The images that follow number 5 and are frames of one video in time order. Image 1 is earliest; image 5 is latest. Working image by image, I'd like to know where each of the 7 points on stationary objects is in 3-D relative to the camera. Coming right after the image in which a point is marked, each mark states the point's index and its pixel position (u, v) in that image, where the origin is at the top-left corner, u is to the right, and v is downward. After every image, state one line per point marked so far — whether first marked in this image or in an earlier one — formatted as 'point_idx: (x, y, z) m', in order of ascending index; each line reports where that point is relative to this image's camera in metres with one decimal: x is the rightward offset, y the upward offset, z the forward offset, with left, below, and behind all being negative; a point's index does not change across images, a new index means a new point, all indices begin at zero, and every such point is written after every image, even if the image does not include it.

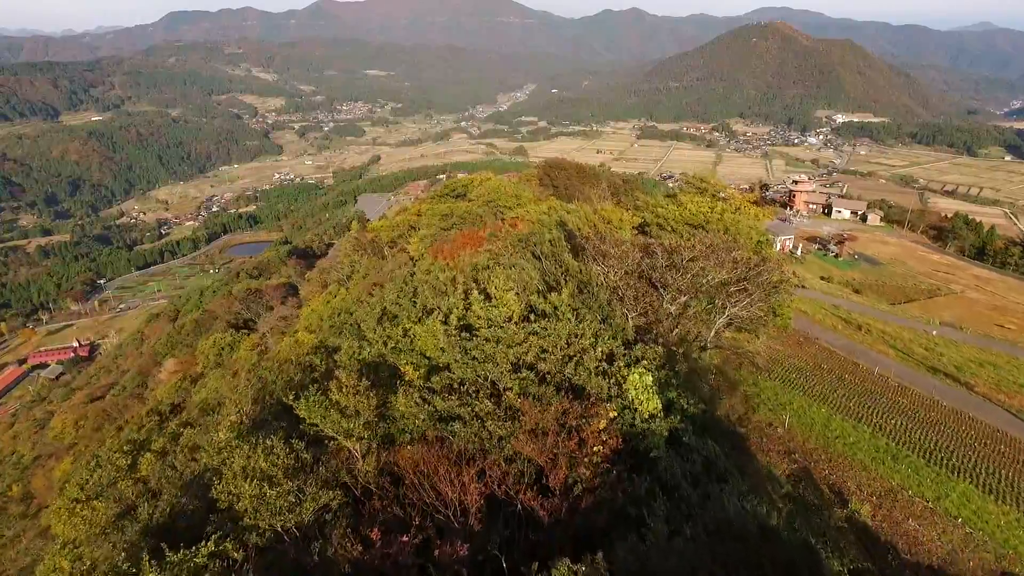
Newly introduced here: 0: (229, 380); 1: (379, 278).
0: (-11.0, -3.6, +19.4) m
1: (-5.2, +0.1, +19.1) m
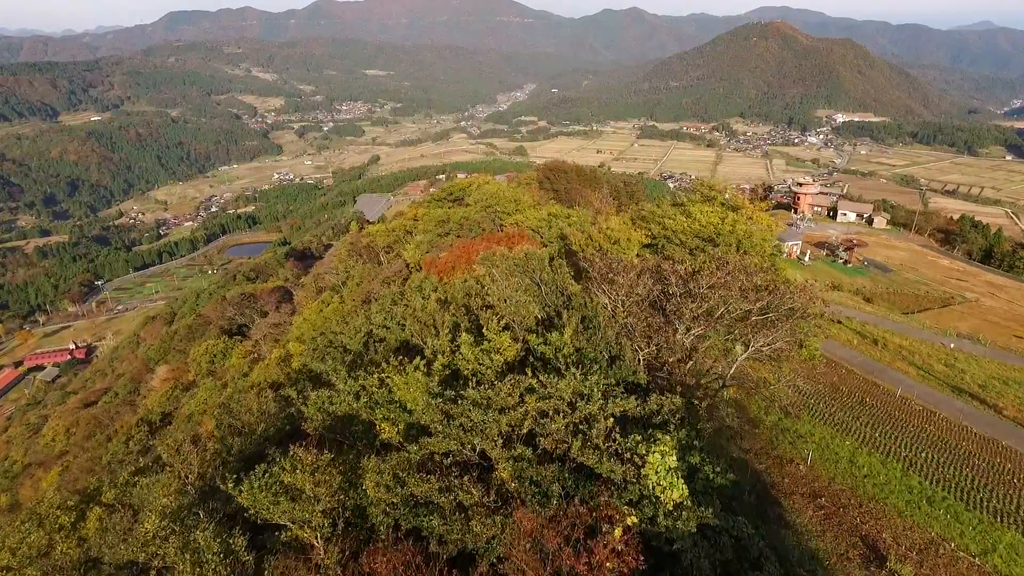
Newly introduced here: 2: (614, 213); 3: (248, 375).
0: (-11.0, -4.0, +18.8) m
1: (-5.3, -0.2, +18.5) m
2: (+4.0, +2.8, +19.9) m
3: (-9.3, -3.2, +17.2) m
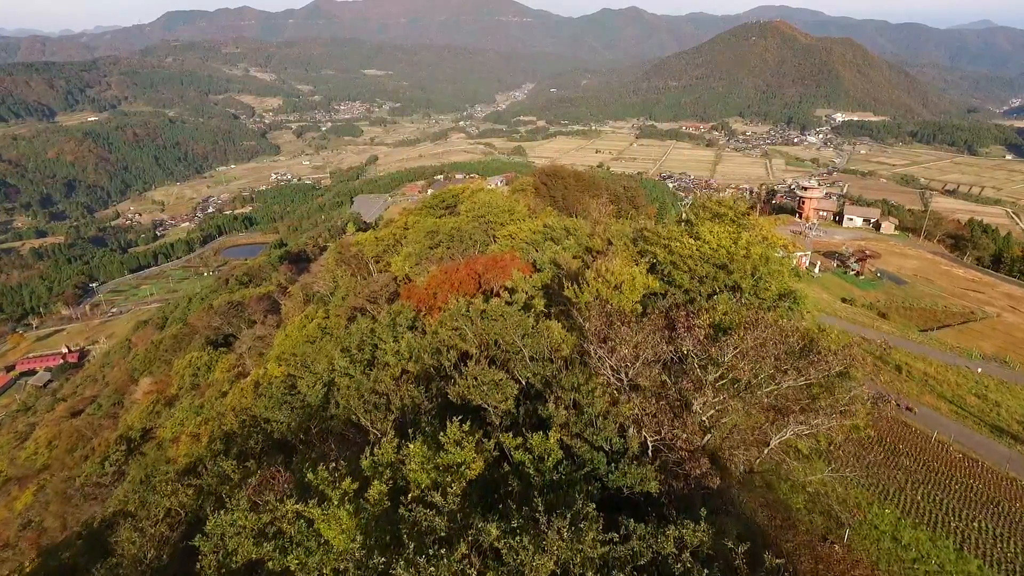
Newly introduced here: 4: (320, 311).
0: (-11.3, -4.5, +17.7) m
1: (-5.5, -0.8, +17.5) m
2: (+3.8, +2.3, +18.9) m
3: (-9.5, -3.8, +16.2) m
4: (-7.7, -0.9, +19.7) m
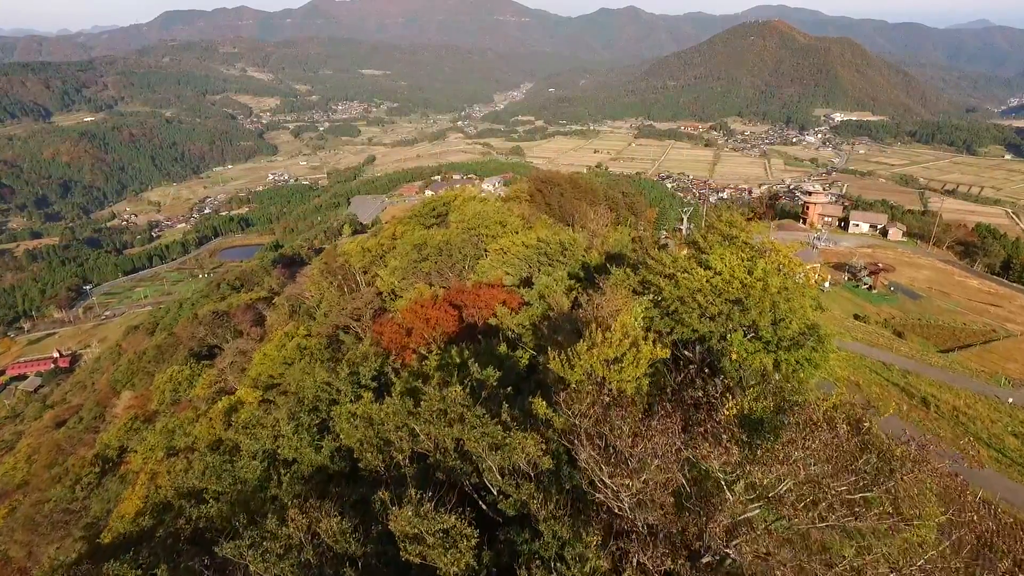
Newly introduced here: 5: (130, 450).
0: (-11.5, -5.1, +16.6) m
1: (-5.8, -1.3, +16.4) m
2: (+3.5, +1.7, +17.8) m
3: (-9.7, -4.4, +15.1) m
4: (-8.0, -1.5, +18.7) m
5: (-15.1, -6.6, +19.5) m
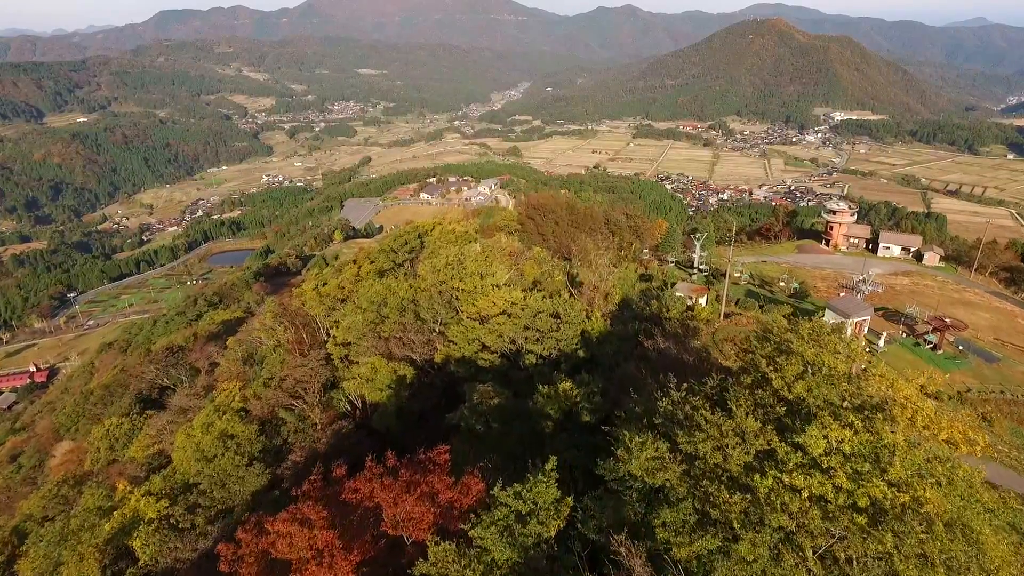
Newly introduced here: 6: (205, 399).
0: (-12.0, -6.9, +13.2) m
1: (-6.3, -3.1, +13.0) m
2: (+3.0, -0.1, +14.5) m
3: (-10.2, -6.2, +11.7) m
4: (-8.5, -3.3, +15.3) m
5: (-15.5, -8.4, +16.1) m
6: (-11.9, -4.2, +19.1) m
